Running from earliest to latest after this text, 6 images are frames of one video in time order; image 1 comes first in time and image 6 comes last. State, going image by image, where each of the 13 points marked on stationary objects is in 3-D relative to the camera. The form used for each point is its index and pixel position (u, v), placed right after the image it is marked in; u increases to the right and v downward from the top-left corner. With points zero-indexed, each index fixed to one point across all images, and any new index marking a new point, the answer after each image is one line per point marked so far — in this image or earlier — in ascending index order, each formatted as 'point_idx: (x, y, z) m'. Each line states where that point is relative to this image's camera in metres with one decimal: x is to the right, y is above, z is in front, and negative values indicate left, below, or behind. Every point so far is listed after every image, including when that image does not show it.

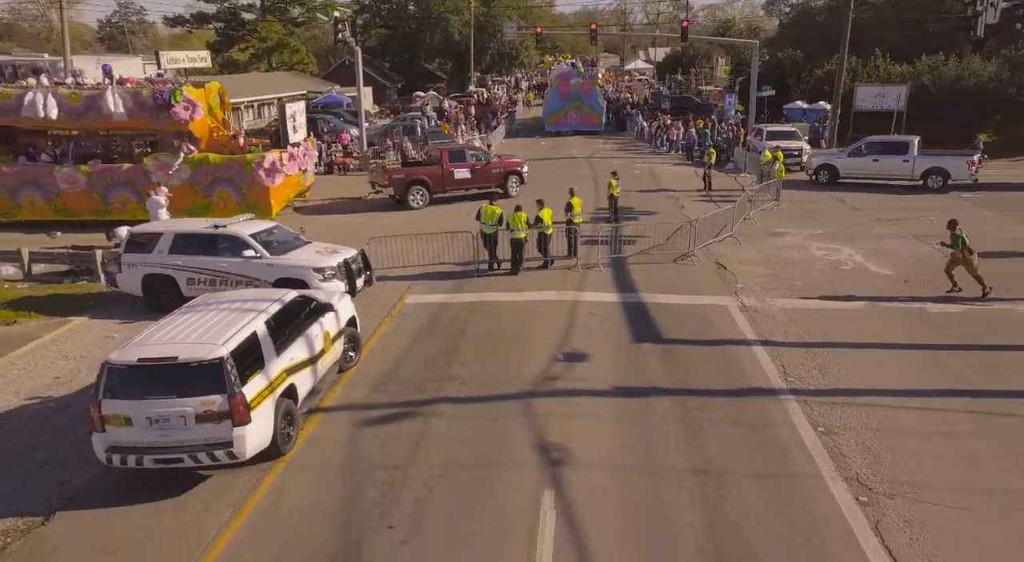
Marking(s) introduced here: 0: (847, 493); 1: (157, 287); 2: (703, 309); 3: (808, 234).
0: (+3.3, -2.1, +7.4) m
1: (-6.3, -0.1, +13.2) m
2: (+3.3, -0.5, +12.9) m
3: (+7.1, +1.1, +17.9) m
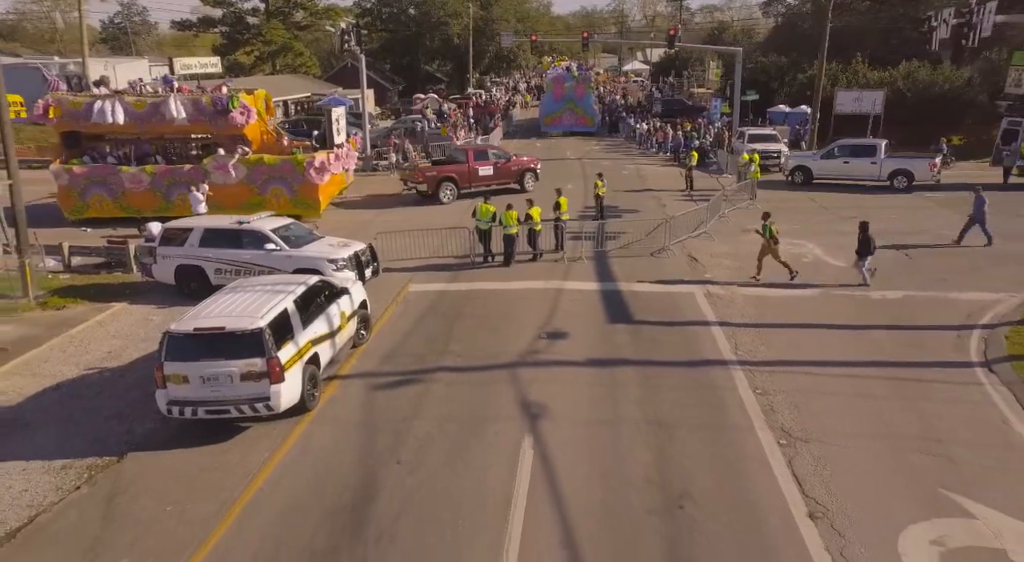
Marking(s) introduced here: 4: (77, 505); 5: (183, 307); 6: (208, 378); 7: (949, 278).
0: (+3.2, -1.9, +9.1) m
1: (-6.5, +0.1, +14.9) m
2: (+3.1, -0.3, +14.6) m
3: (+7.0, +1.3, +19.6) m
4: (-4.6, -2.4, +8.0) m
5: (-6.3, -0.5, +14.4) m
6: (-3.7, -1.2, +9.0) m
7: (+9.1, +0.1, +15.5) m
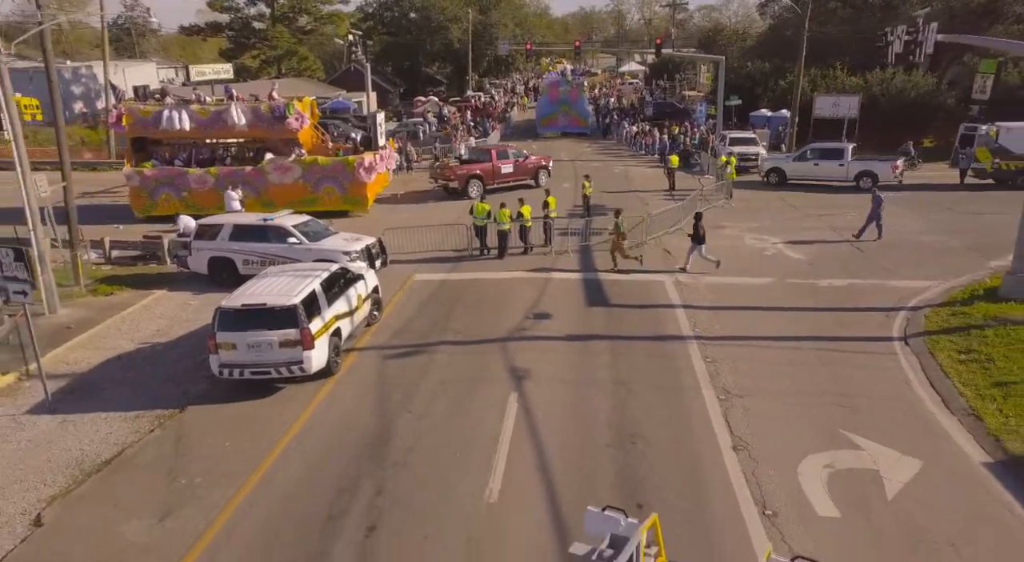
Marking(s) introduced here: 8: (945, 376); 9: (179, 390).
0: (+3.0, -1.7, +11.2) m
1: (-6.6, +0.3, +16.9) m
2: (+2.9, -0.1, +16.6) m
3: (+6.8, +1.6, +21.7) m
4: (-4.8, -2.1, +10.0) m
5: (-6.5, -0.3, +16.4) m
6: (-3.8, -0.9, +11.0) m
7: (+8.9, +0.3, +17.5) m
8: (+6.7, -1.5, +11.6) m
9: (-5.2, -1.7, +11.7) m
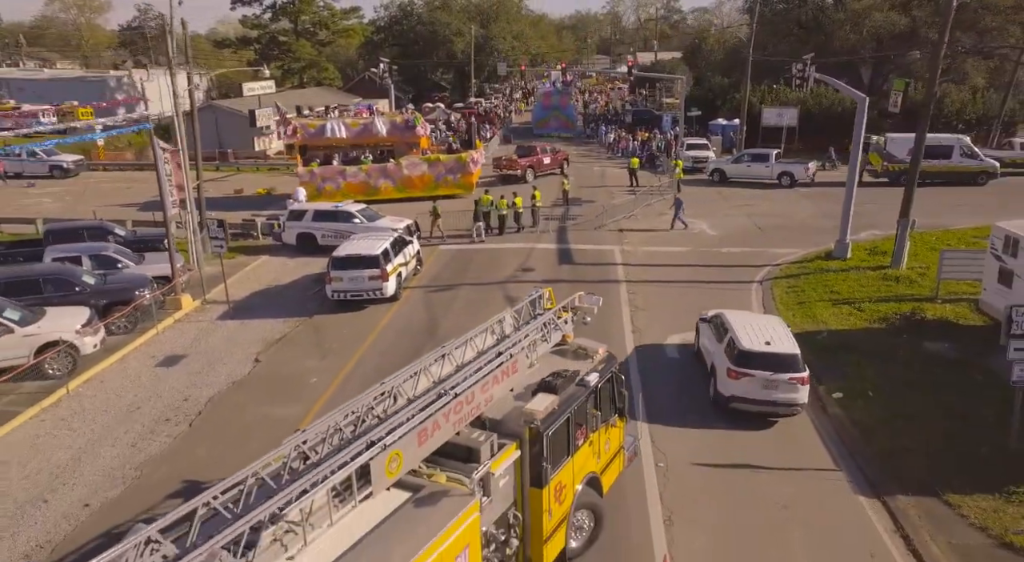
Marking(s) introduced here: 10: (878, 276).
0: (+2.9, -0.7, +18.5) m
1: (-6.7, +1.4, +24.2) m
2: (+2.8, +1.0, +24.0) m
3: (+6.7, +2.6, +29.0) m
4: (-4.9, -1.2, +17.4) m
5: (-6.6, +0.7, +23.8) m
6: (-3.9, +0.1, +18.3) m
7: (+8.8, +1.3, +24.9) m
8: (+6.6, -0.5, +19.0) m
9: (-5.3, -0.7, +19.0) m
10: (+9.7, +0.1, +19.8) m
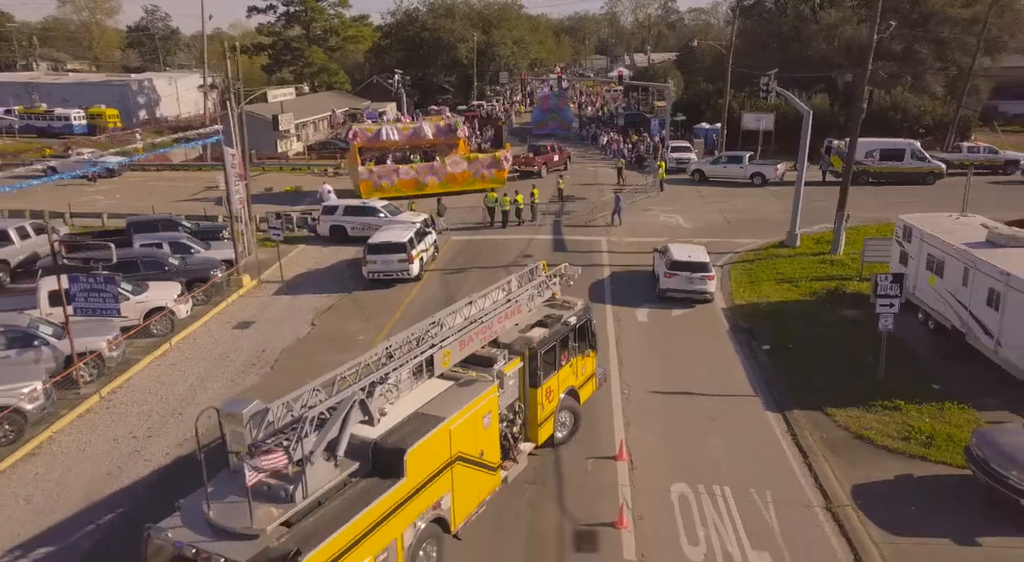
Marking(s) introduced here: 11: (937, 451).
0: (+3.0, -0.2, +22.6) m
1: (-6.7, +1.9, +28.3) m
2: (+2.9, +1.5, +28.0) m
3: (+6.7, +3.2, +33.1) m
4: (-4.8, -0.7, +21.4) m
5: (-6.6, +1.3, +27.8) m
6: (-3.9, +0.6, +22.4) m
7: (+8.8, +1.9, +28.9) m
8: (+6.7, +0.1, +23.1) m
9: (-5.2, -0.2, +23.1) m
10: (+9.7, +0.7, +23.9) m
11: (+7.2, -2.8, +12.6) m
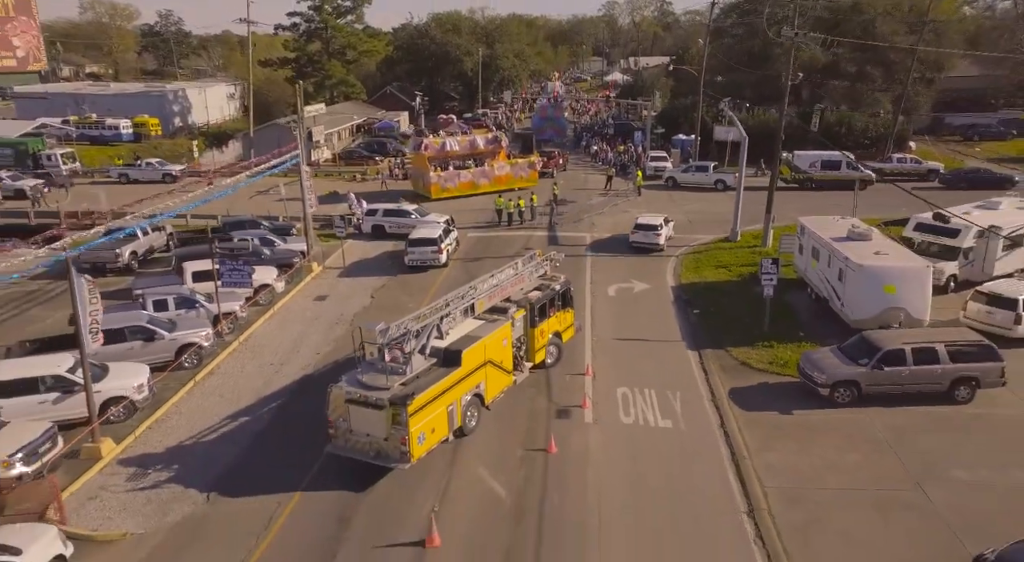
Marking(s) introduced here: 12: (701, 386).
0: (+3.1, +0.4, +29.9) m
1: (-6.5, +2.5, +35.6) m
2: (+3.1, +2.1, +35.3) m
3: (+6.9, +3.8, +40.4) m
4: (-4.7, -0.1, +28.7) m
5: (-6.4, +1.8, +35.1) m
6: (-3.7, +1.1, +29.7) m
7: (+9.0, +2.4, +36.2) m
8: (+6.8, +0.6, +30.4) m
9: (-5.1, +0.4, +30.4) m
10: (+9.9, +1.2, +31.2) m
11: (+7.3, -2.3, +20.0) m
12: (+4.9, -2.7, +19.6) m
